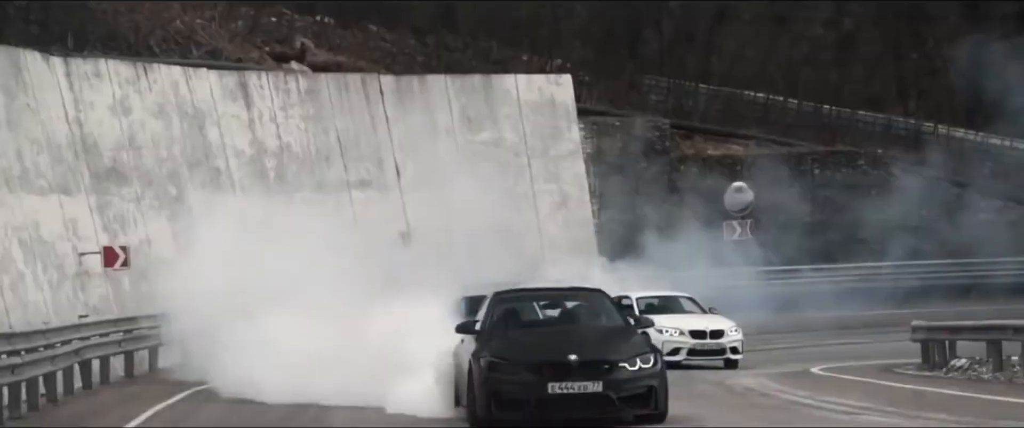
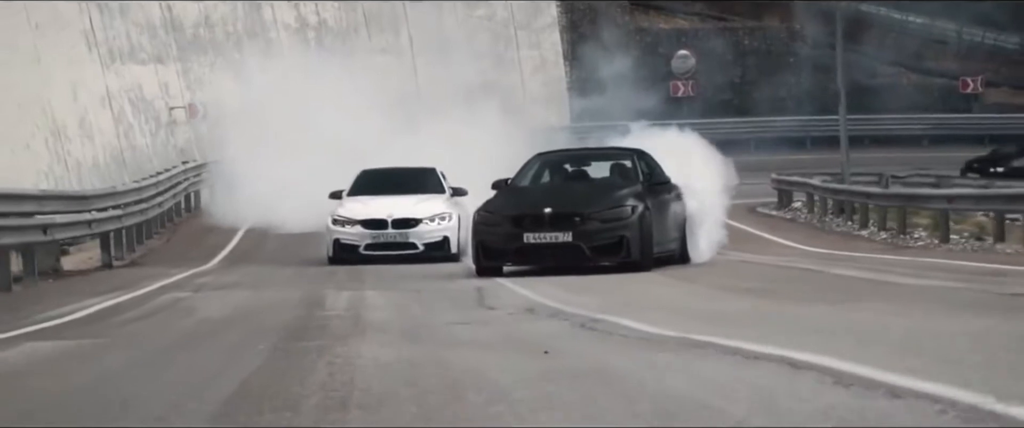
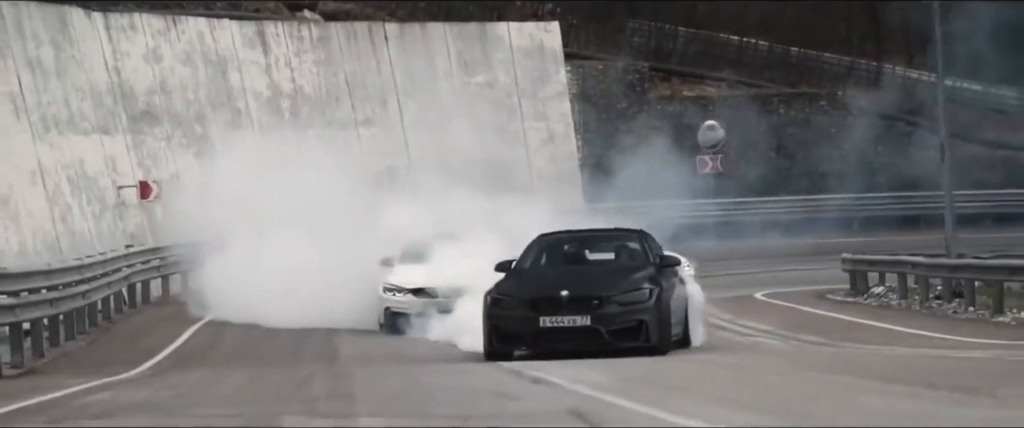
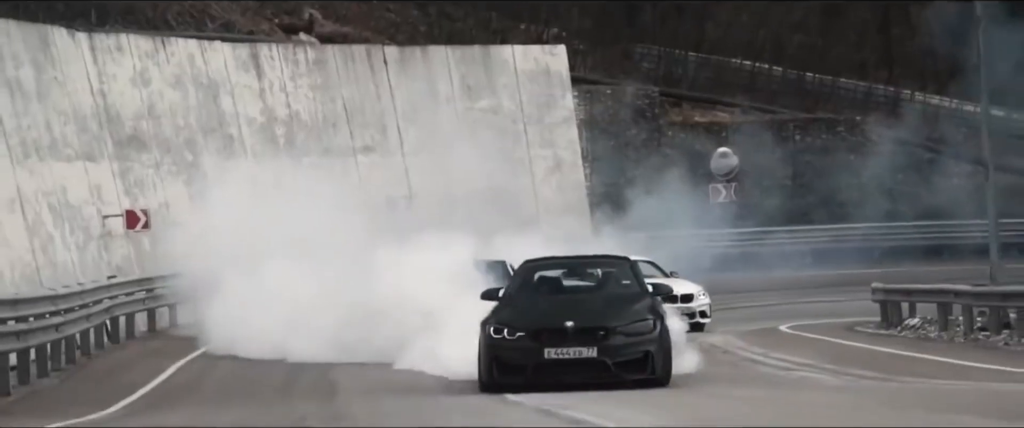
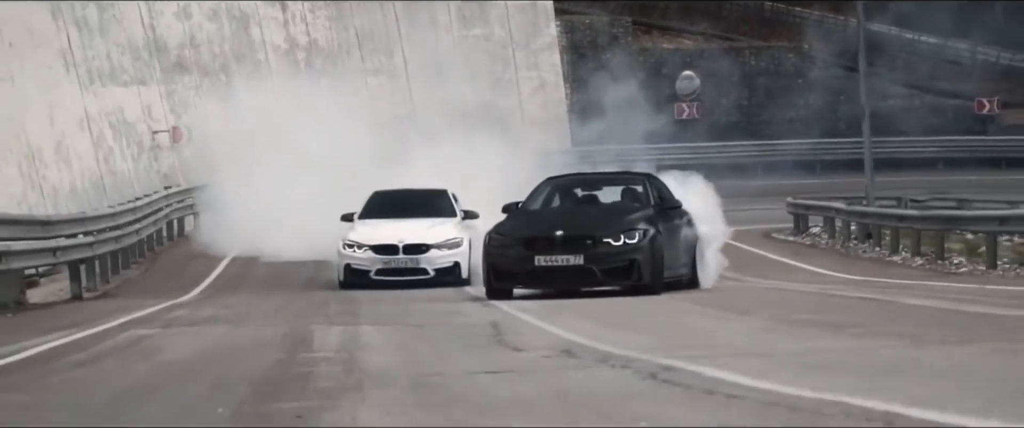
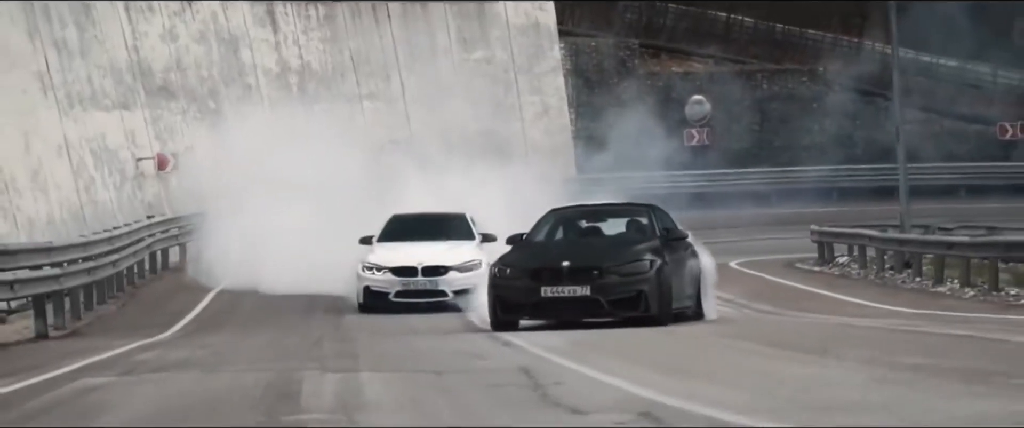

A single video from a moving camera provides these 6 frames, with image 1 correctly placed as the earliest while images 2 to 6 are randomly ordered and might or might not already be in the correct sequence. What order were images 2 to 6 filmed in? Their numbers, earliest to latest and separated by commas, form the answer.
4, 3, 6, 5, 2
